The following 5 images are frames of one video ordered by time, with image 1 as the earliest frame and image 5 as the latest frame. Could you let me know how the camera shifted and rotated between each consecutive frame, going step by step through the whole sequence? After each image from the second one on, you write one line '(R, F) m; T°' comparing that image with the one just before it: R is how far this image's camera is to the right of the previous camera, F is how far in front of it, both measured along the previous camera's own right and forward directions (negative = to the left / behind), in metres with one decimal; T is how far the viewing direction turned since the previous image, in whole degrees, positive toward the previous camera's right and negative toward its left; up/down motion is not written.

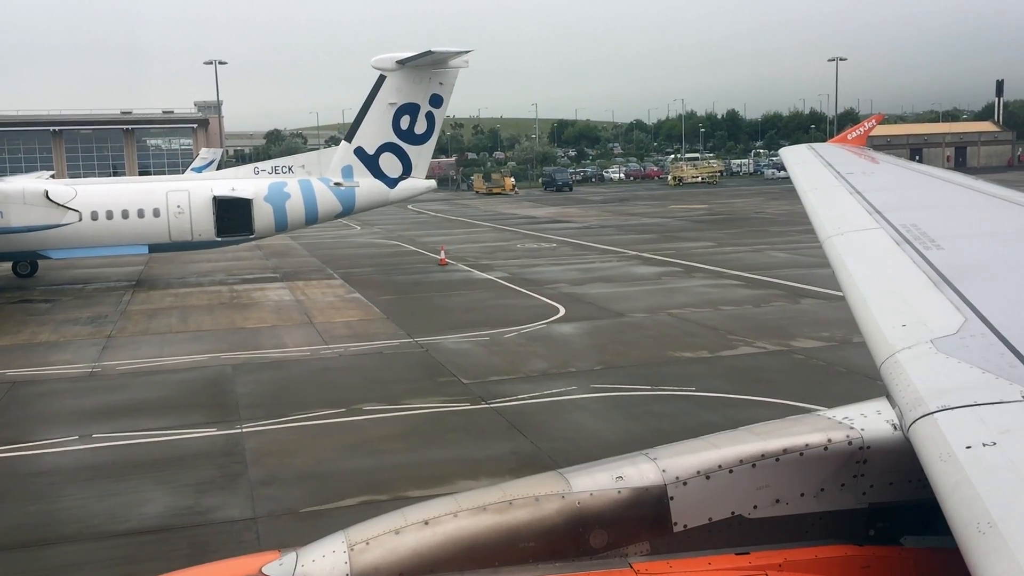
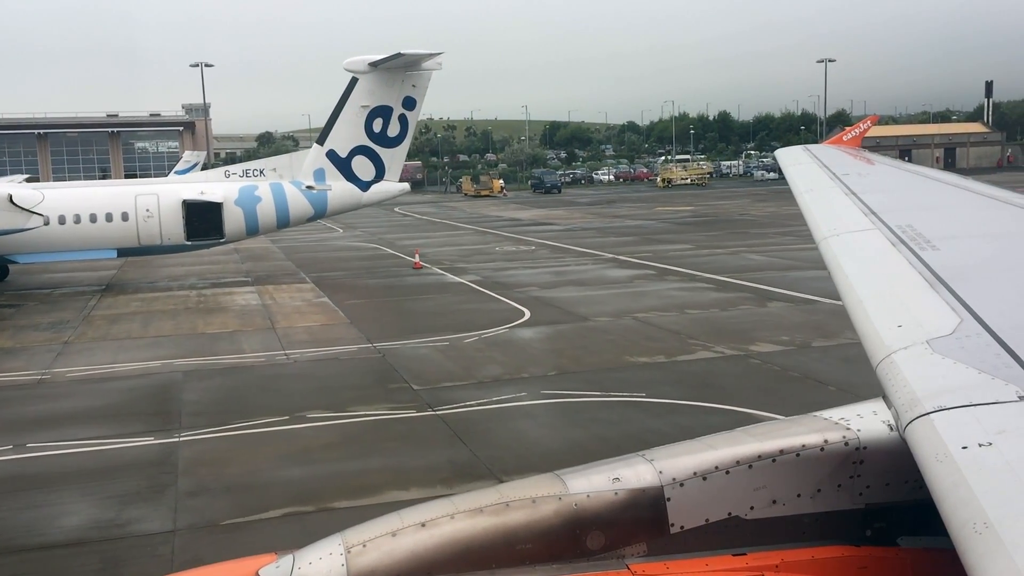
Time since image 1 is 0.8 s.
(+0.8, +0.2) m; +1°
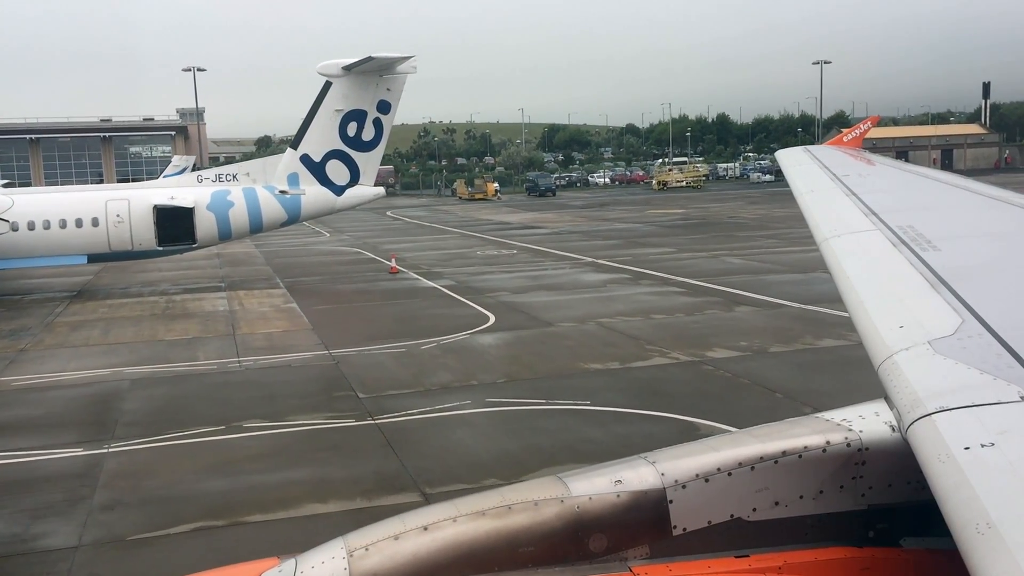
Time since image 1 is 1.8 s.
(+1.0, +0.2) m; 0°
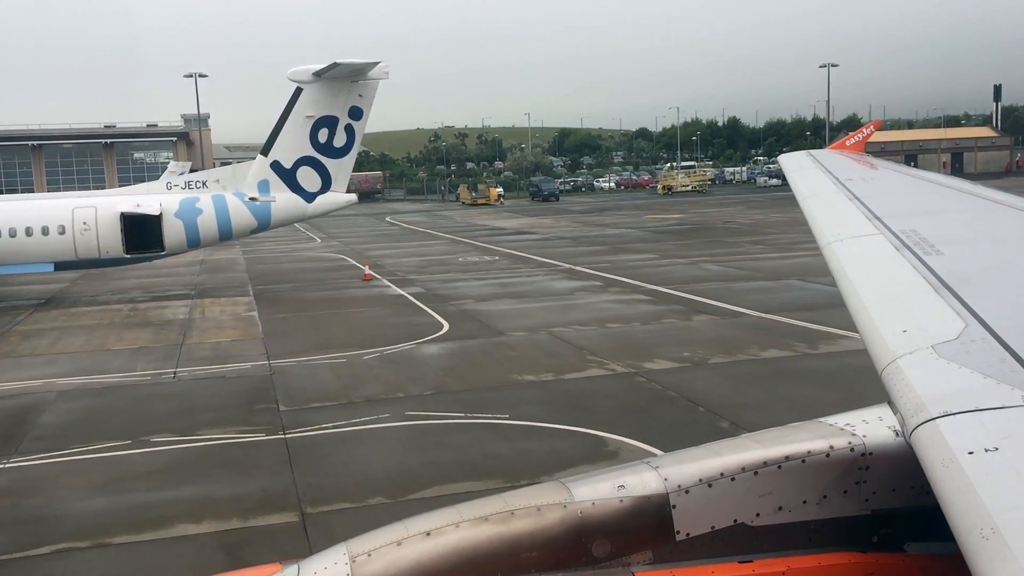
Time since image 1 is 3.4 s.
(+1.7, +0.3) m; -1°
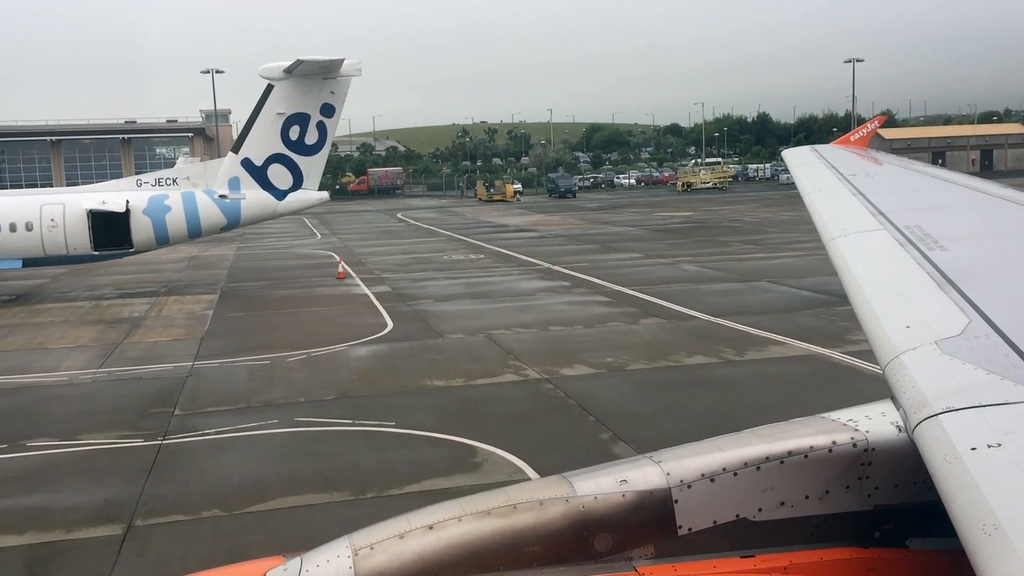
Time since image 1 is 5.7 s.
(+2.4, +0.5) m; -2°
